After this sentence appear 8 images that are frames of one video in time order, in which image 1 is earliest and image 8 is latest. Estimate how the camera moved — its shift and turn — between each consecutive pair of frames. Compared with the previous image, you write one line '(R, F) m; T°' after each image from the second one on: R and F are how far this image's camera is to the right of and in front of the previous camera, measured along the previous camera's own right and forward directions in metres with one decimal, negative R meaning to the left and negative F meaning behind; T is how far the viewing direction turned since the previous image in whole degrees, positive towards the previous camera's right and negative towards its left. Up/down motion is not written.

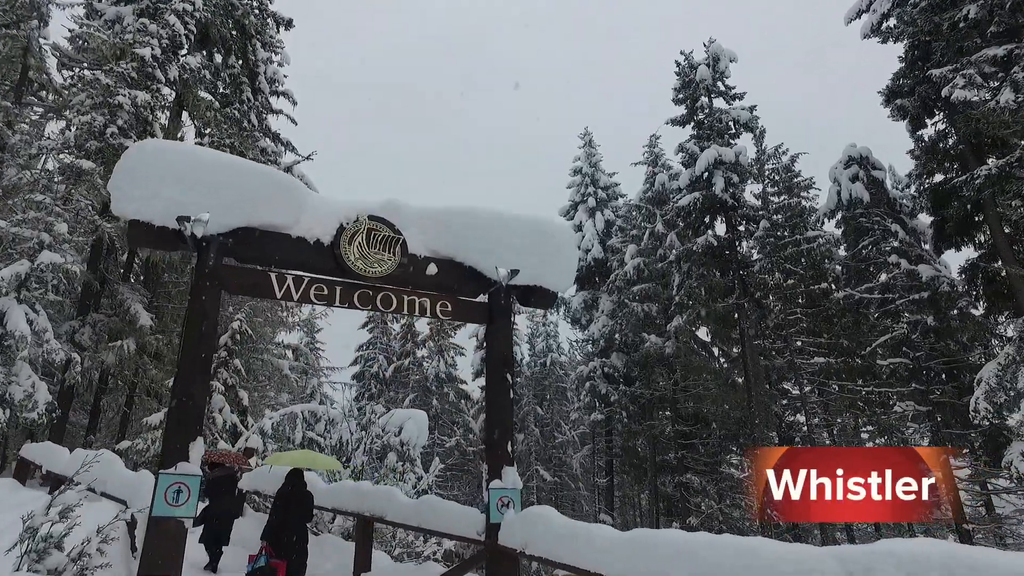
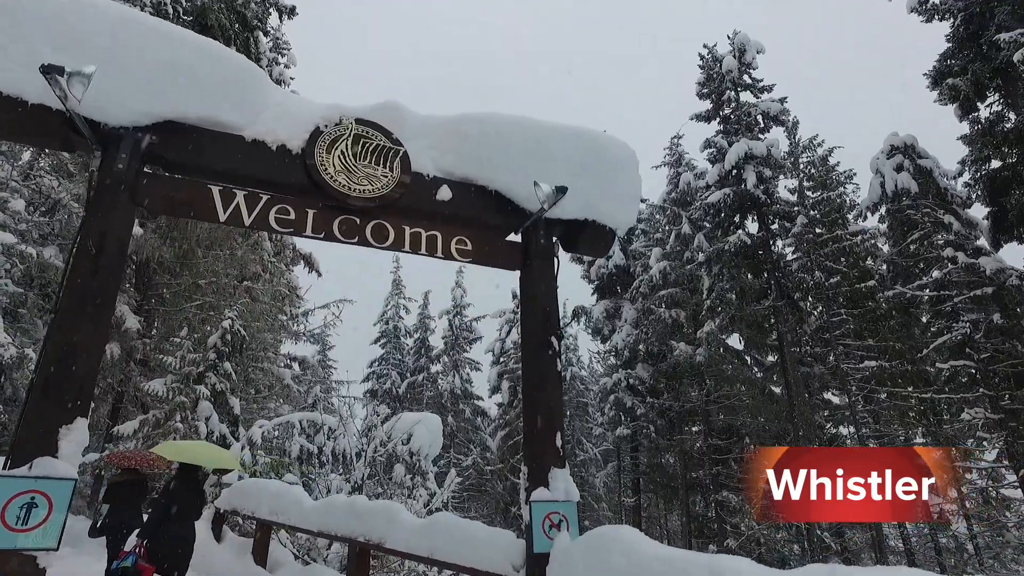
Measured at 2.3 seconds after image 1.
(-0.1, +1.2) m; -1°
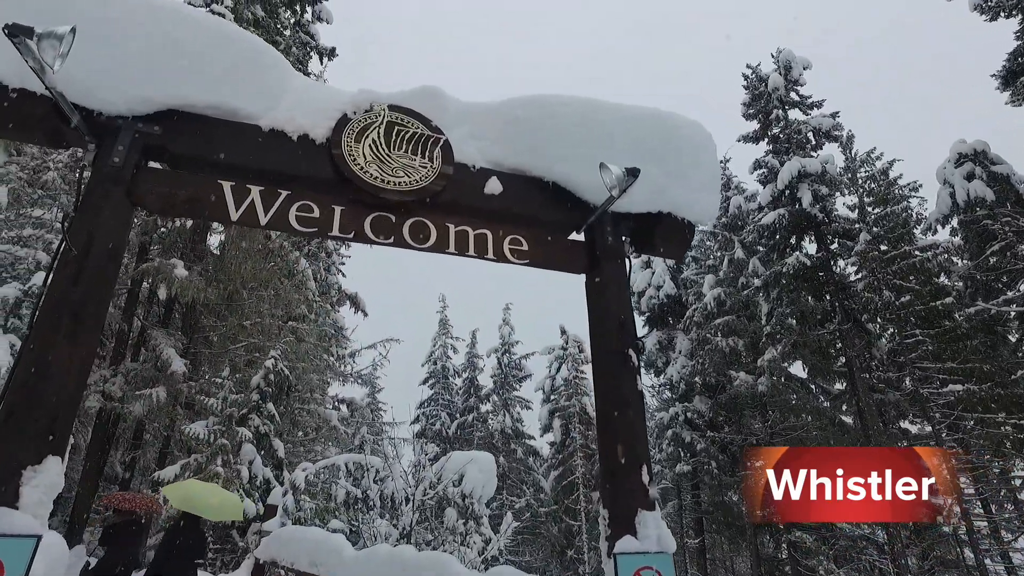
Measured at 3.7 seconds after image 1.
(-0.1, +0.5) m; -4°
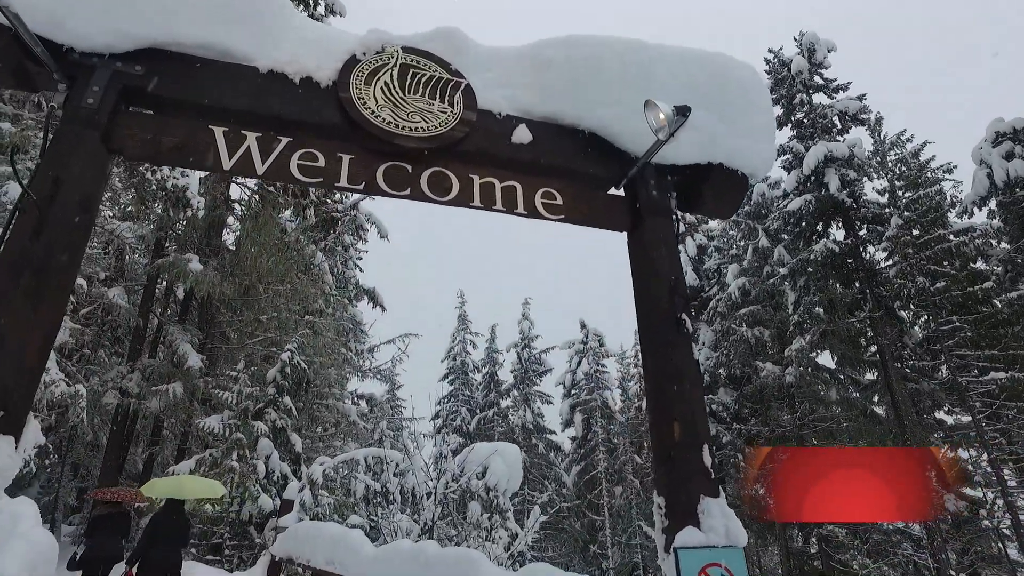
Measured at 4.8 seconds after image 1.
(-0.1, +0.3) m; -2°
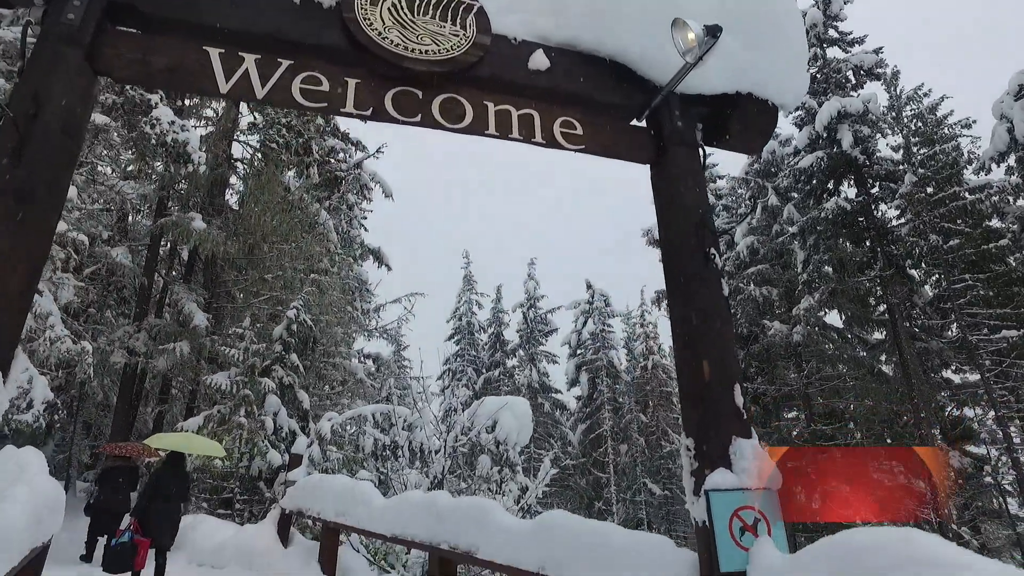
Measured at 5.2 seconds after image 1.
(0.0, +0.1) m; 0°
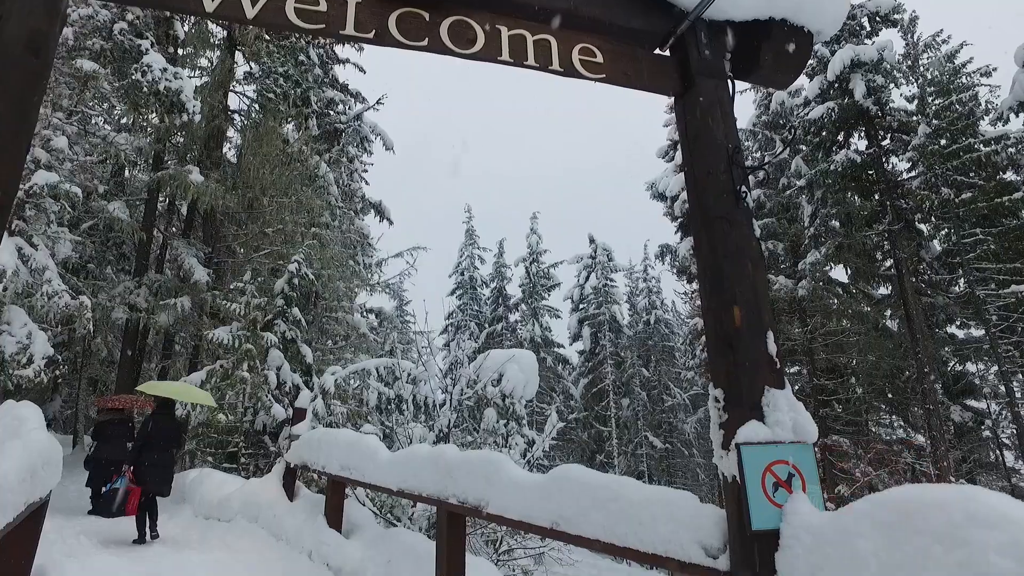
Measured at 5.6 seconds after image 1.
(0.0, +0.1) m; 0°
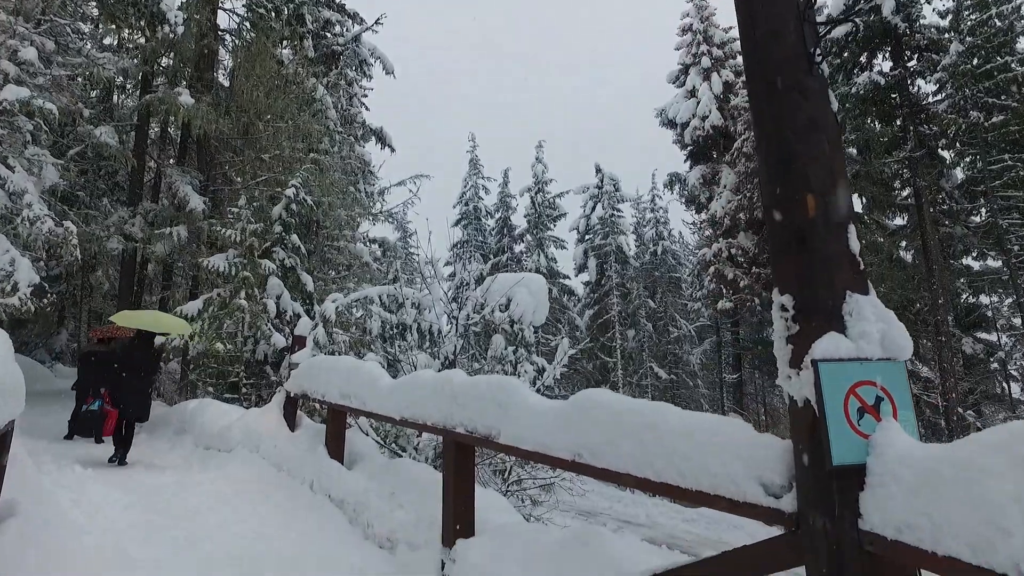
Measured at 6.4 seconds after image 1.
(0.0, +0.3) m; 0°
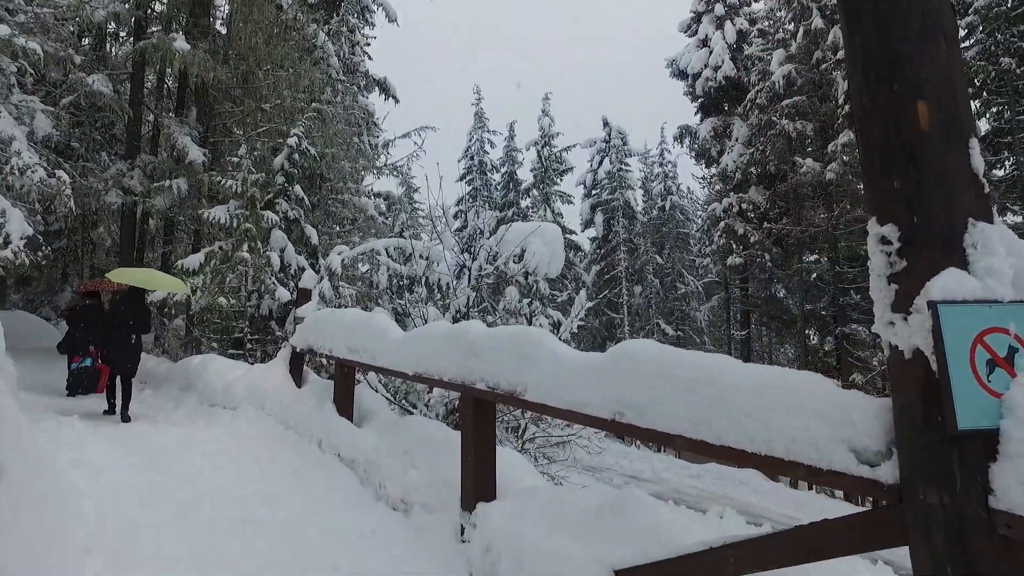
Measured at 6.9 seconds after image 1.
(-0.1, +0.2) m; 0°
